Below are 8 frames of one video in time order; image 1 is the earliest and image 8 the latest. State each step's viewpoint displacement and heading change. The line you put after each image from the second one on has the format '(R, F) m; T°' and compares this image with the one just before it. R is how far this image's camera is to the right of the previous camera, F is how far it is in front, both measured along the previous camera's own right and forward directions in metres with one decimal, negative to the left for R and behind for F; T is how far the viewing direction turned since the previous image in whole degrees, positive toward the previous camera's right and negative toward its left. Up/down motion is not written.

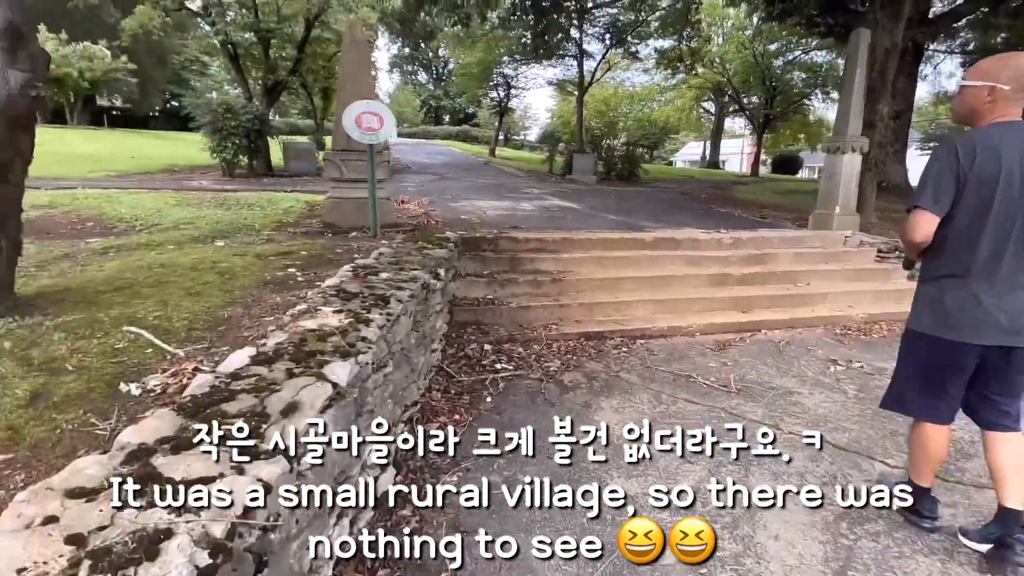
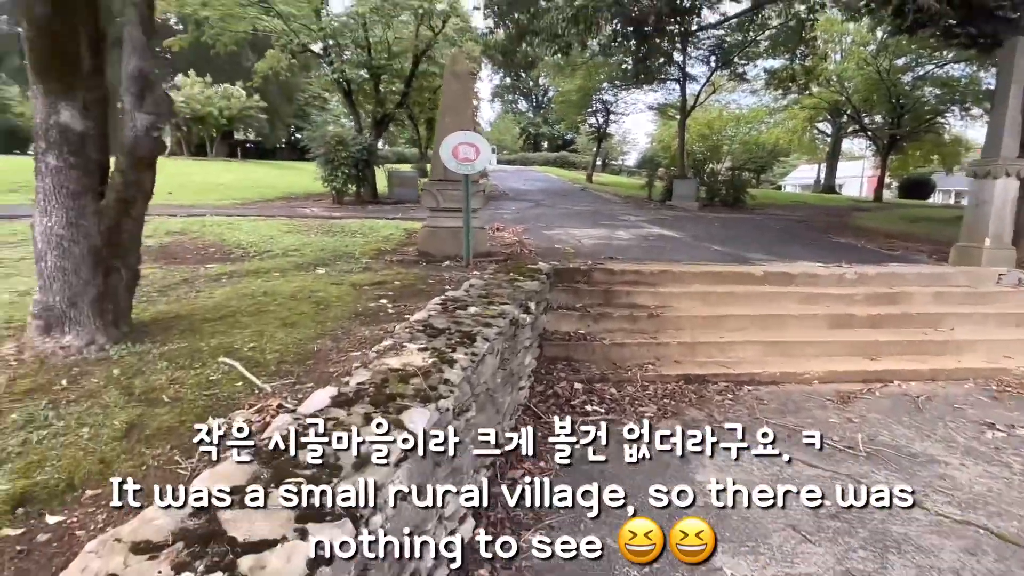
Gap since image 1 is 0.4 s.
(0.0, +0.2) m; -10°
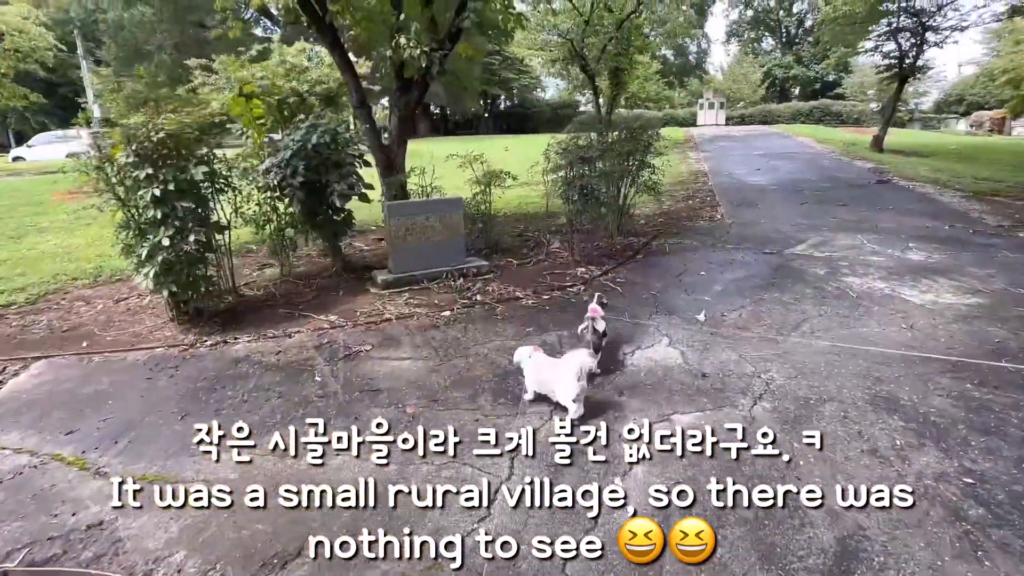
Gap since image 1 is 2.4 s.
(0.0, +1.3) m; -7°
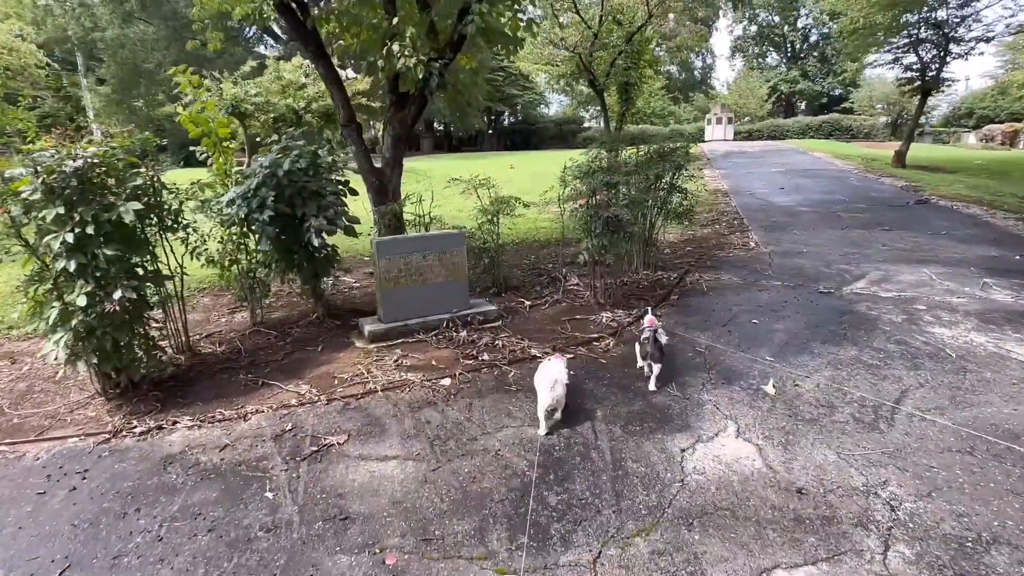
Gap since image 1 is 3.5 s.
(-0.1, +0.8) m; 0°
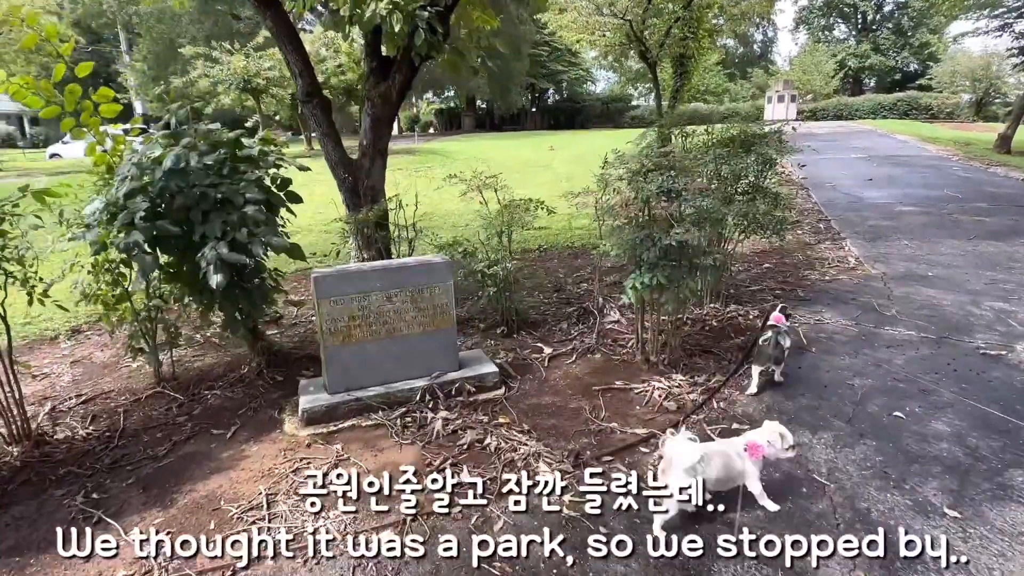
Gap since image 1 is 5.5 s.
(+0.2, +1.4) m; -4°
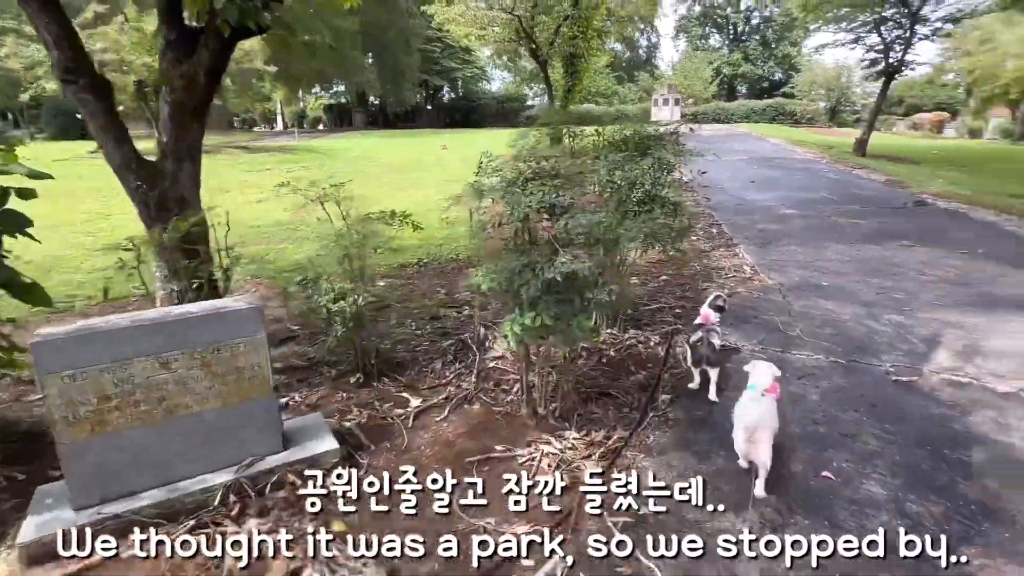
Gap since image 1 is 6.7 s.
(+0.3, +0.7) m; +10°
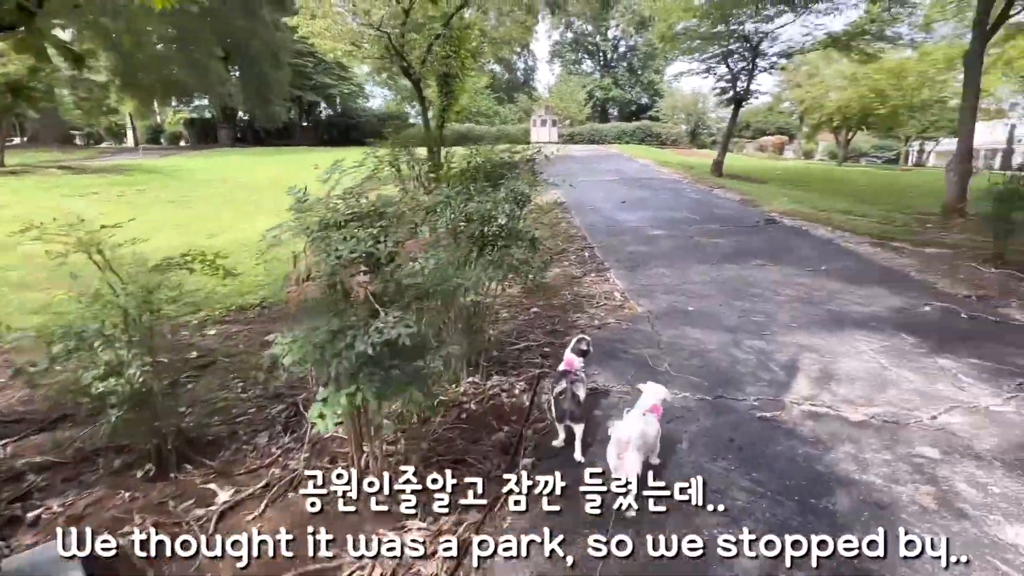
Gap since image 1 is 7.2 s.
(+0.3, +0.4) m; +11°
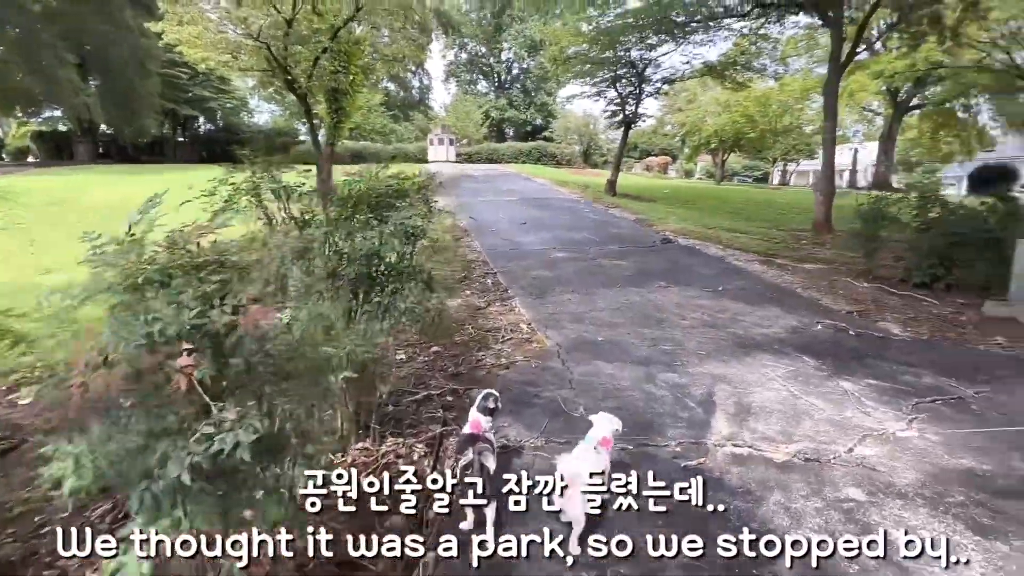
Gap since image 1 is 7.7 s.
(0.0, +0.4) m; +10°
